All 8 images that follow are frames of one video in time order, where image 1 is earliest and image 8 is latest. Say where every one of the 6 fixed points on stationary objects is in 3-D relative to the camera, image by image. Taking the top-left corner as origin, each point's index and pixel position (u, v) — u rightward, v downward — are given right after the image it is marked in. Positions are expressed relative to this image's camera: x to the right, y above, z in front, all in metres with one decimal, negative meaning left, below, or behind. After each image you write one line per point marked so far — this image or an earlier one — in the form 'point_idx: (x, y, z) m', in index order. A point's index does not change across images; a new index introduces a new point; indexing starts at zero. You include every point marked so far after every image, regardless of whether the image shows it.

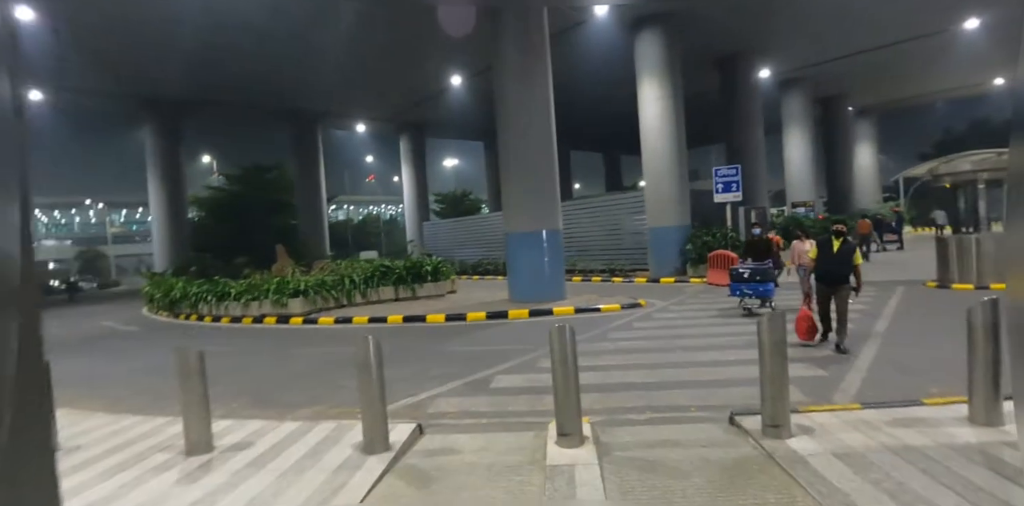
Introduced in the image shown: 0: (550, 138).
0: (+0.9, +2.9, +14.2) m
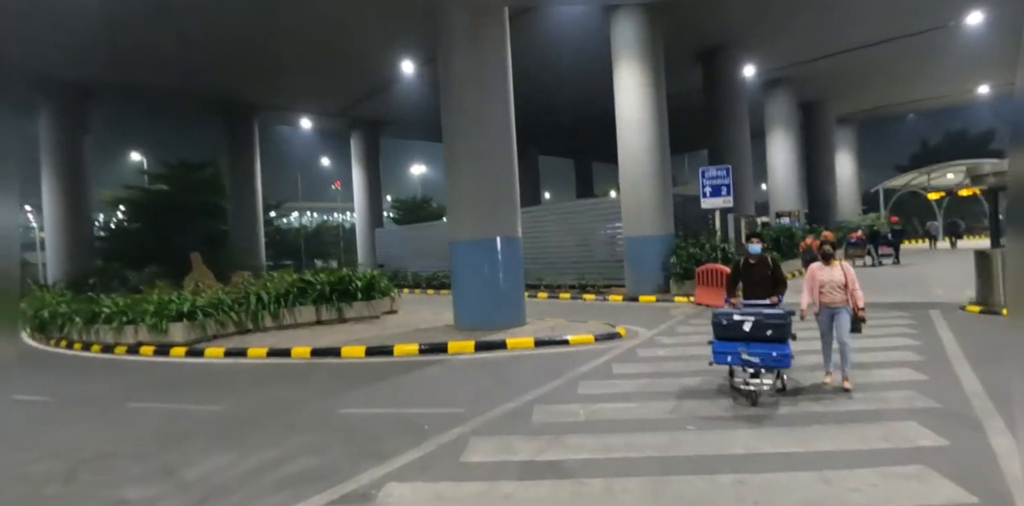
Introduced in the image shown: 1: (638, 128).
0: (-0.1, +2.6, +11.3) m
1: (+3.6, +3.6, +16.5) m
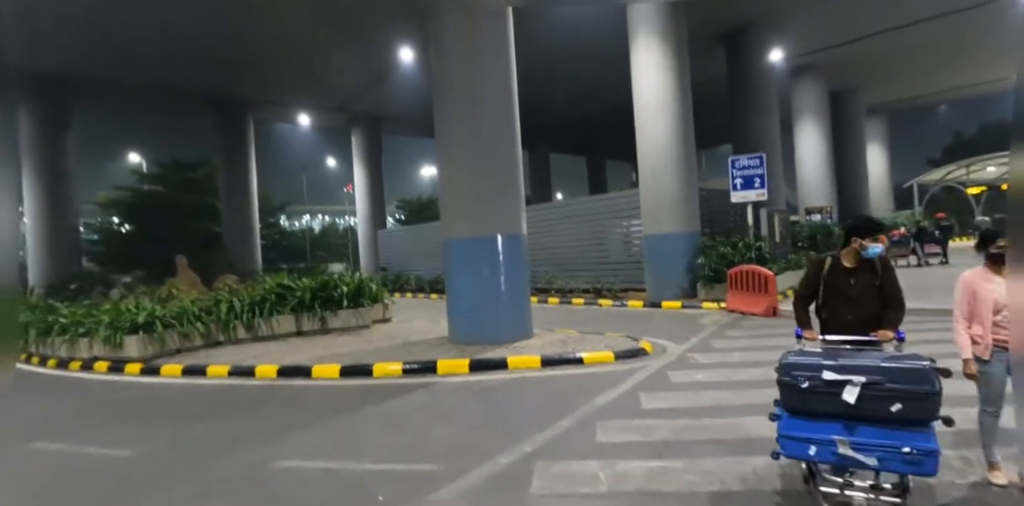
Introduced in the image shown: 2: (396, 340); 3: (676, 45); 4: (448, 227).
0: (0.0, +2.6, +9.7) m
1: (+3.7, +3.6, +14.8) m
2: (-2.1, -1.5, +10.3) m
3: (+4.2, +5.3, +14.9) m
4: (-1.1, +0.4, +9.7) m
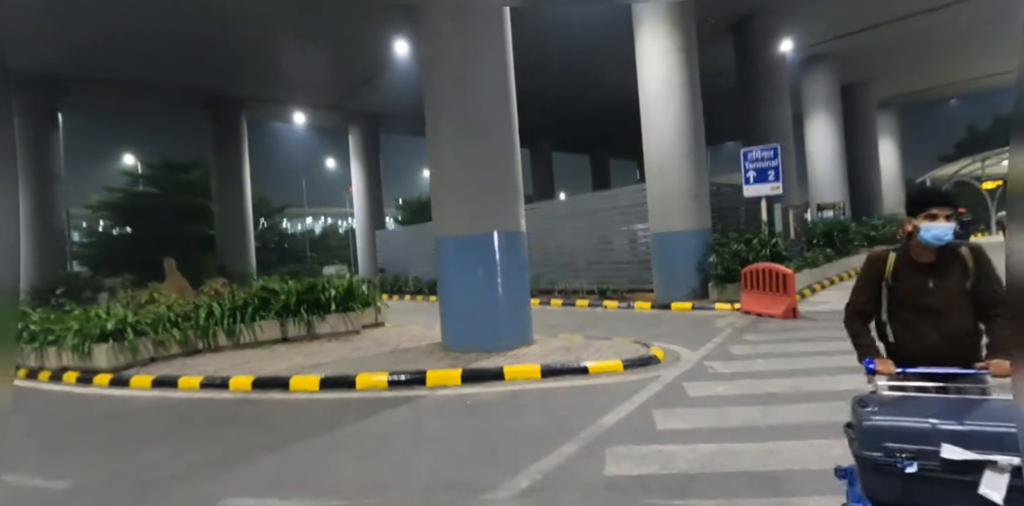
0: (-0.1, +2.7, +8.9) m
1: (+3.7, +3.6, +14.0) m
2: (-2.1, -1.5, +9.5) m
3: (+4.1, +5.3, +14.1) m
4: (-1.1, +0.5, +8.9) m
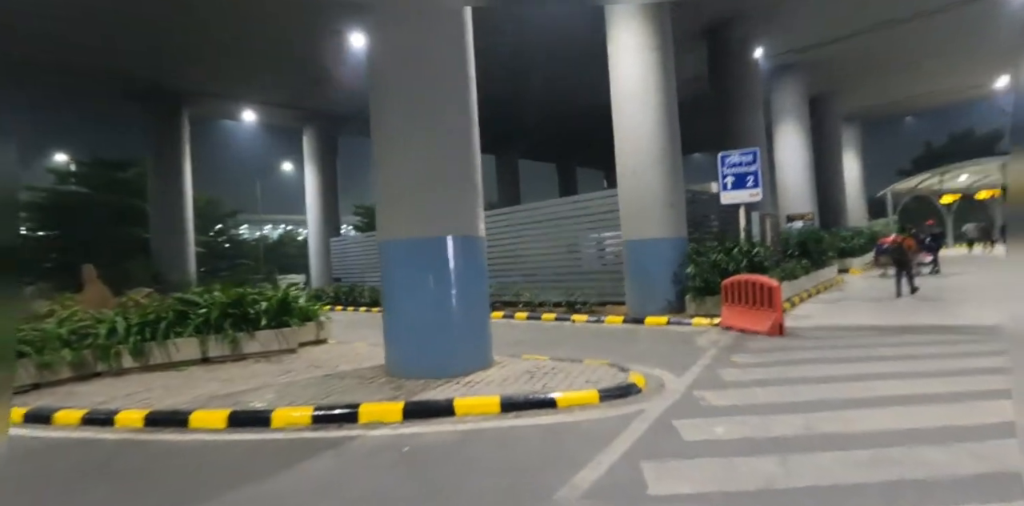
0: (-0.6, +2.5, +7.7) m
1: (+2.9, +3.4, +13.0) m
2: (-2.7, -1.6, +8.1) m
3: (+3.3, +5.1, +13.1) m
4: (-1.7, +0.4, +7.6) m
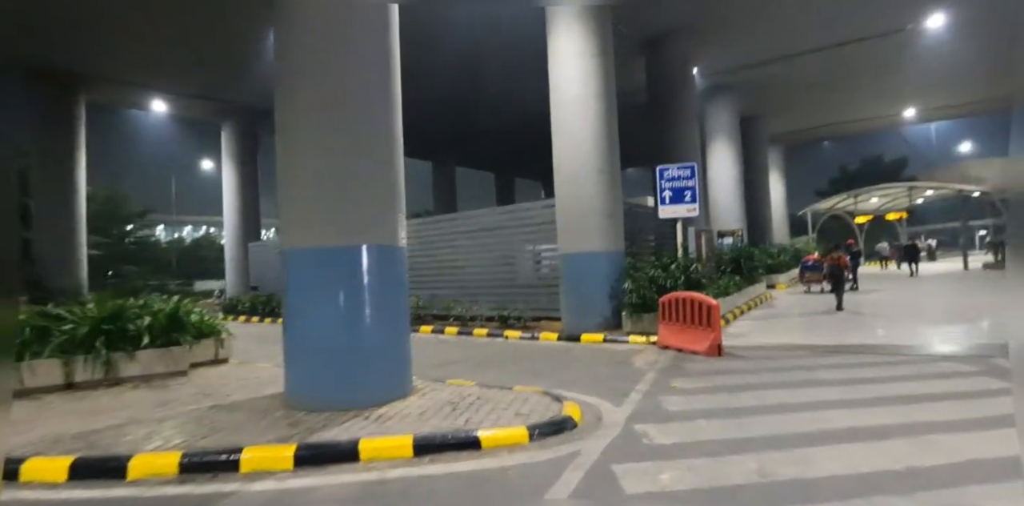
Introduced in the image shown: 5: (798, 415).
0: (-1.5, +2.4, +6.8) m
1: (+1.5, +3.1, +12.5) m
2: (-3.6, -1.7, +7.0) m
3: (+1.9, +4.8, +12.7) m
4: (-2.5, +0.2, +6.6) m
5: (+3.0, -1.7, +6.2) m
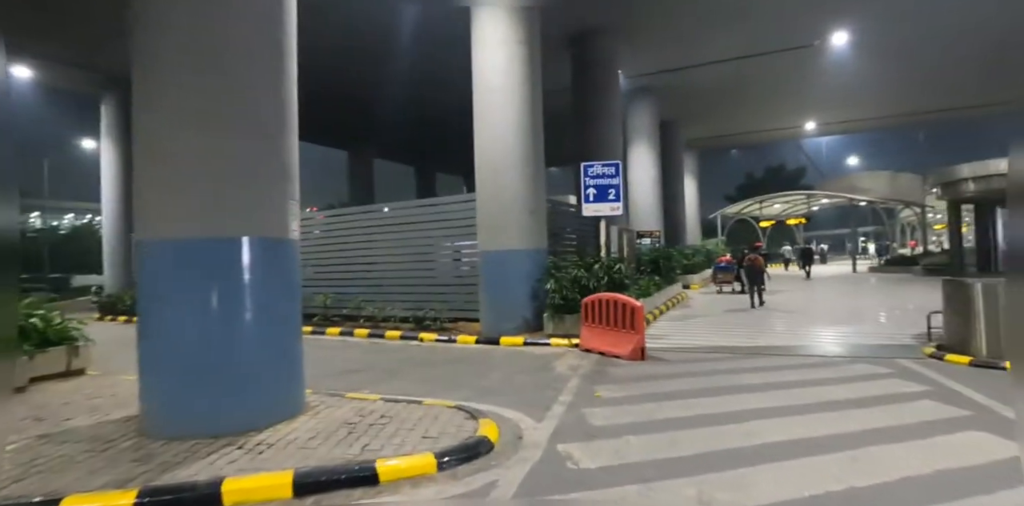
0: (-2.3, +2.5, +5.8) m
1: (-0.2, +3.2, +11.8) m
2: (-4.6, -1.6, +5.7) m
3: (+0.3, +4.8, +12.1) m
4: (-3.4, +0.3, +5.4) m
5: (+2.2, -1.7, +5.8) m
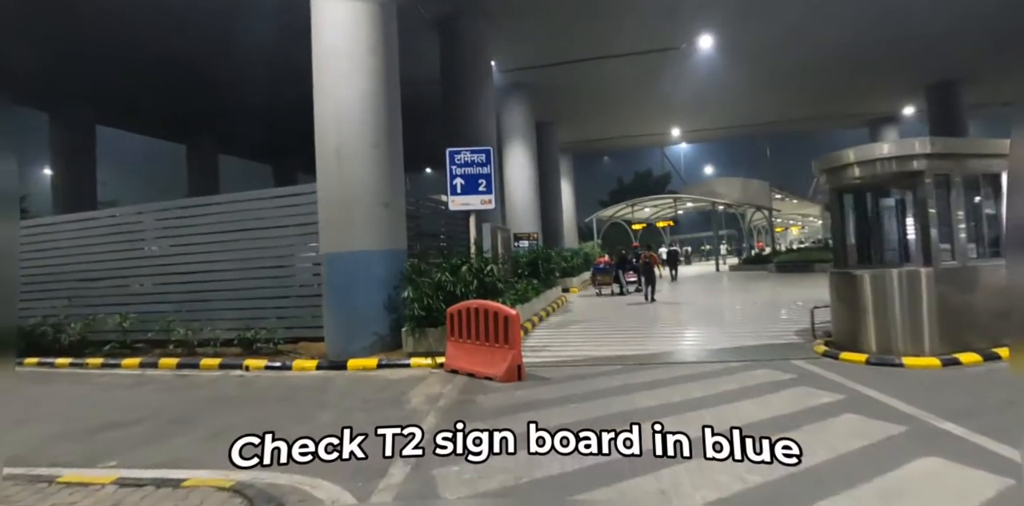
0: (-3.6, +2.5, +3.4) m
1: (-2.7, +3.1, +9.7) m
2: (-5.7, -1.7, +2.7) m
3: (-2.4, +4.8, +10.0) m
4: (-4.5, +0.3, +2.7) m
5: (+0.9, -1.6, +4.2) m
